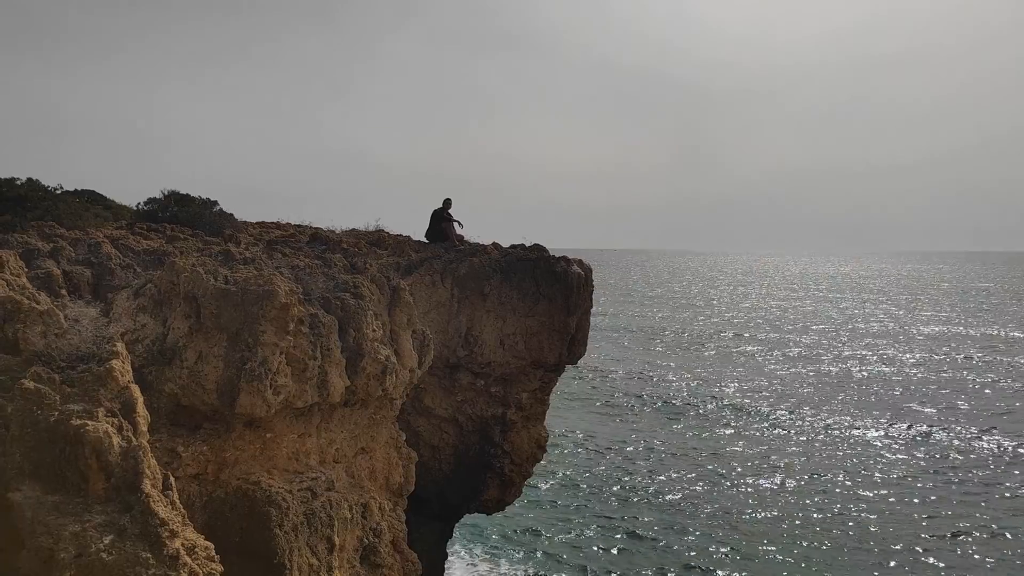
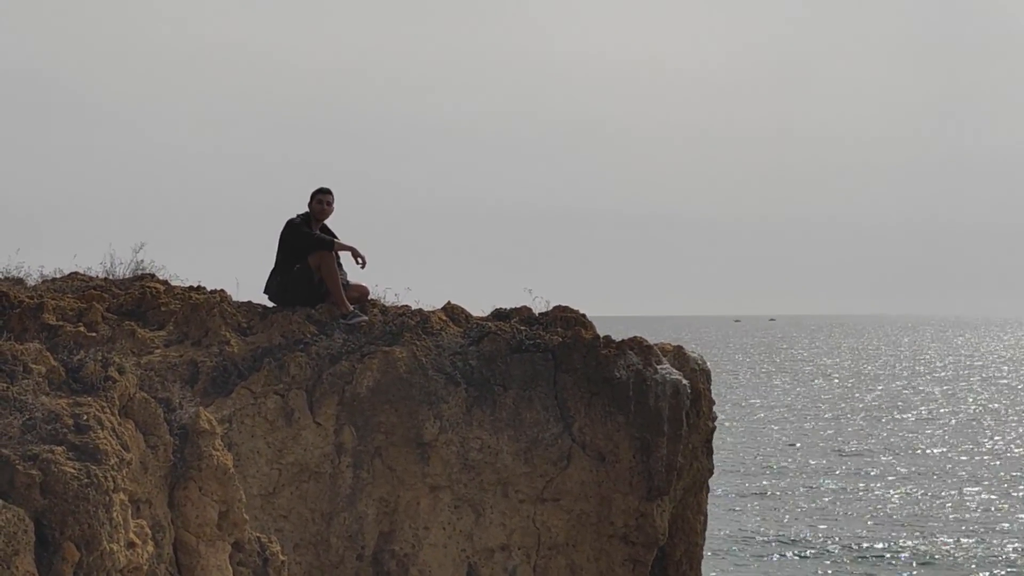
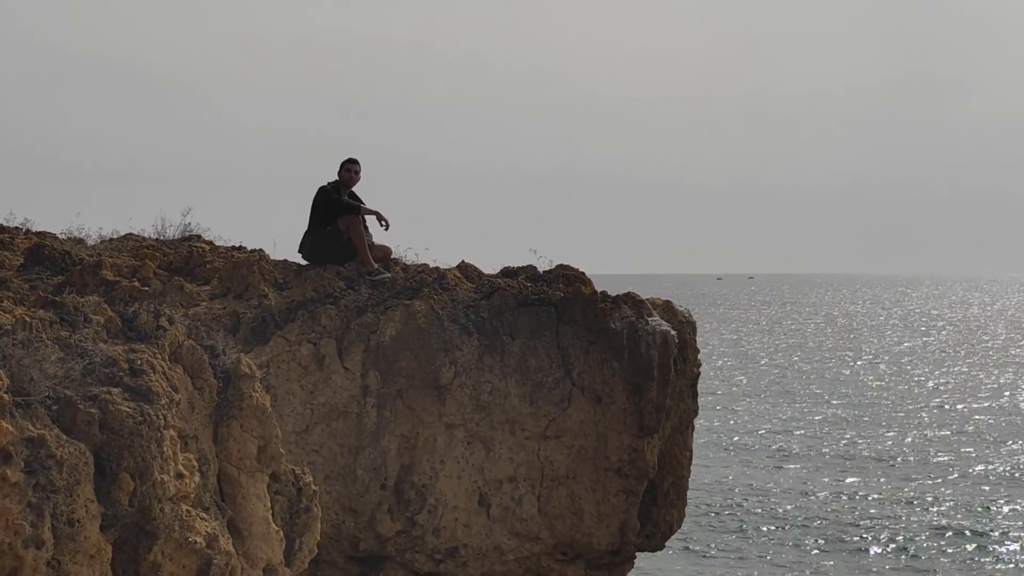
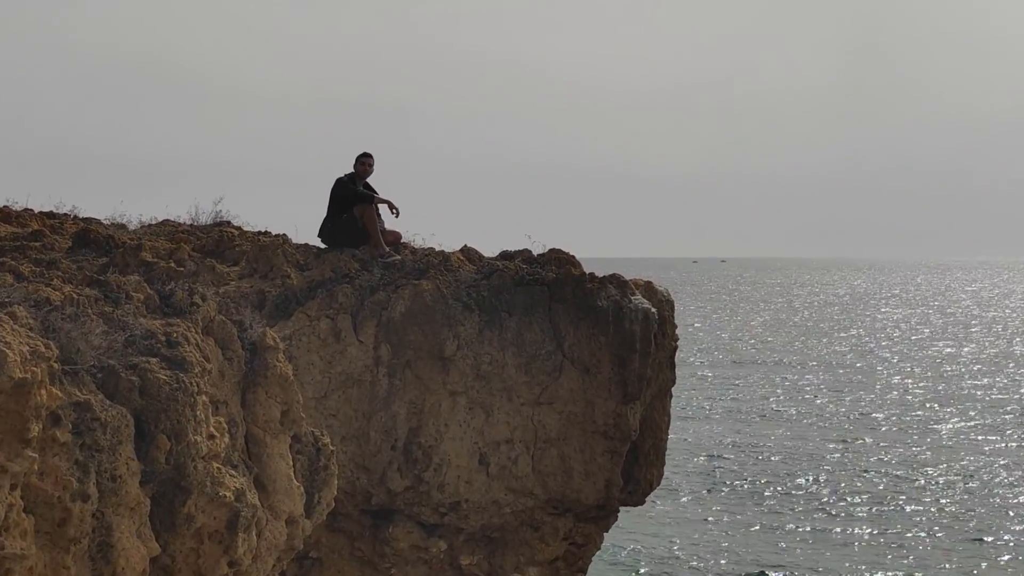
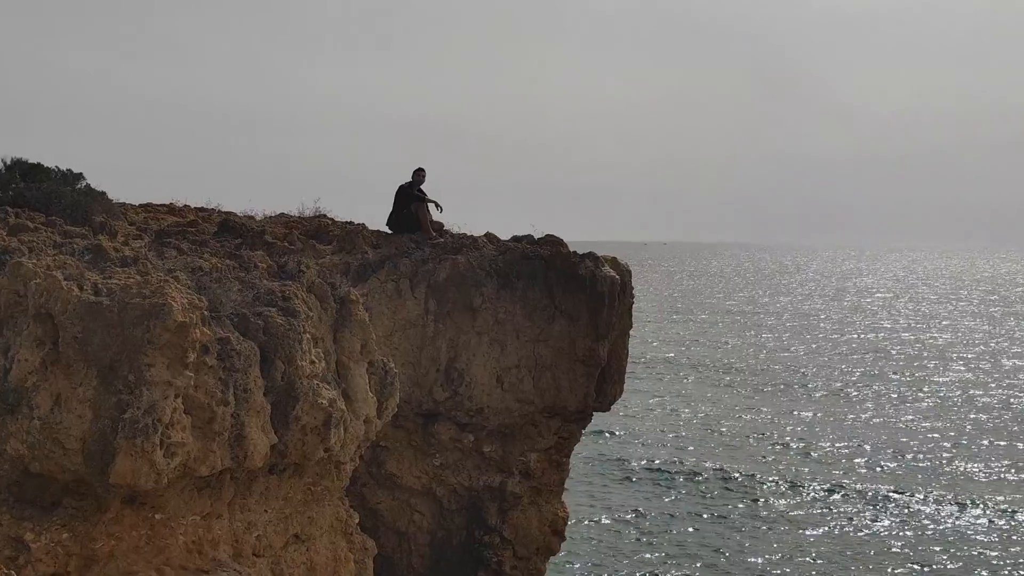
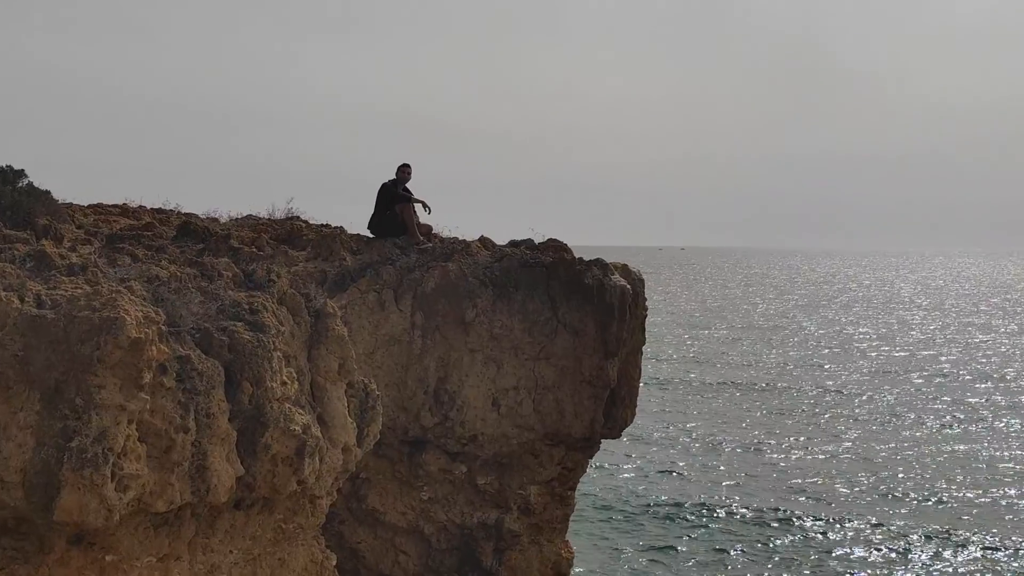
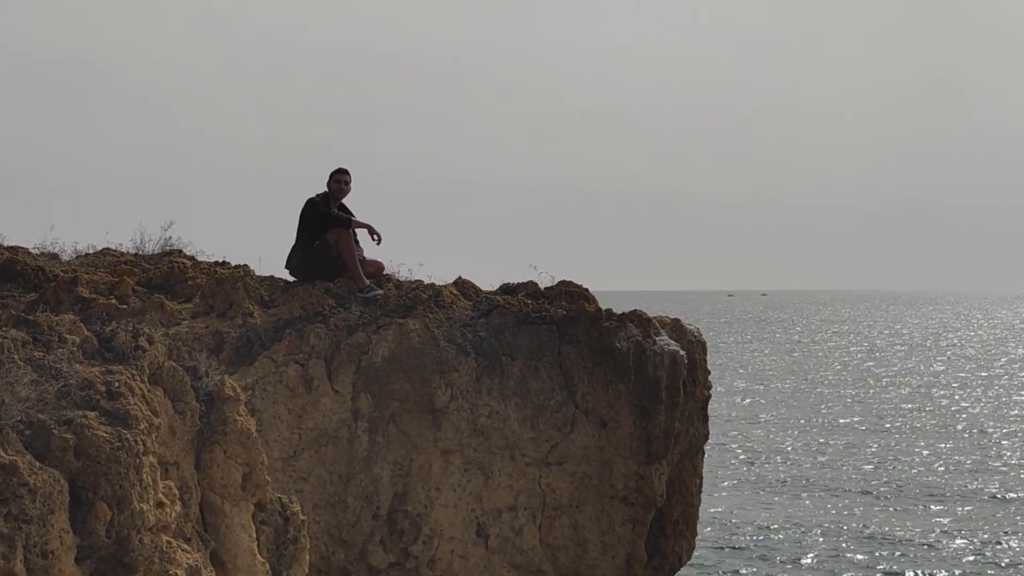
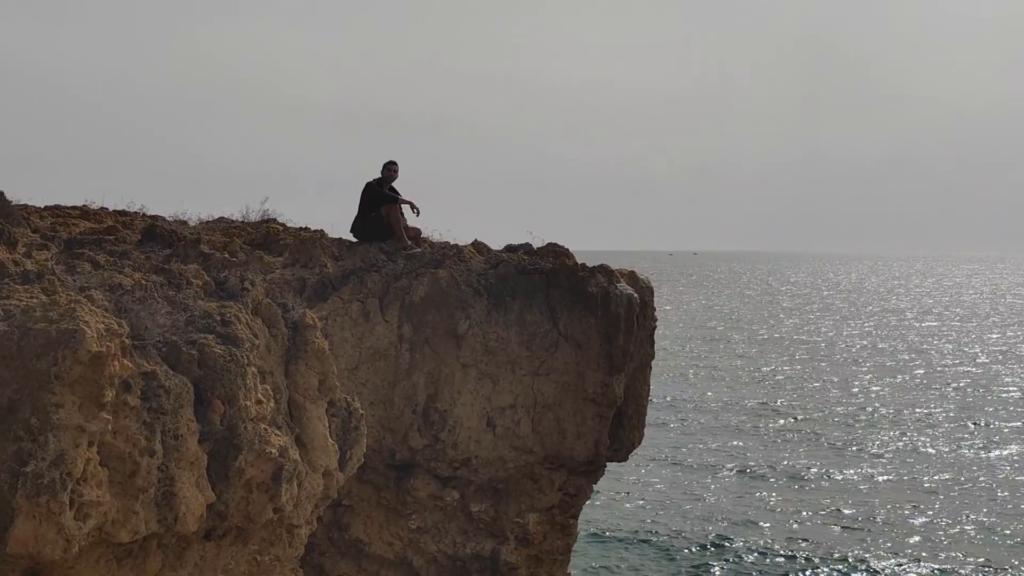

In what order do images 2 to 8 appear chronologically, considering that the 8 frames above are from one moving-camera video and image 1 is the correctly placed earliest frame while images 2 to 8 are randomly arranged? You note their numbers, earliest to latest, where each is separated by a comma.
5, 6, 8, 4, 3, 7, 2
